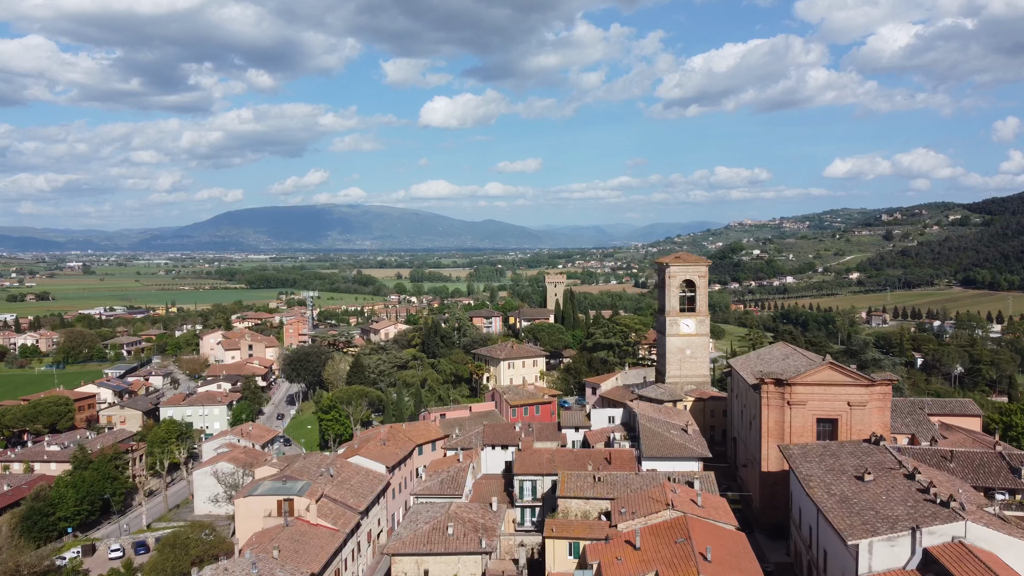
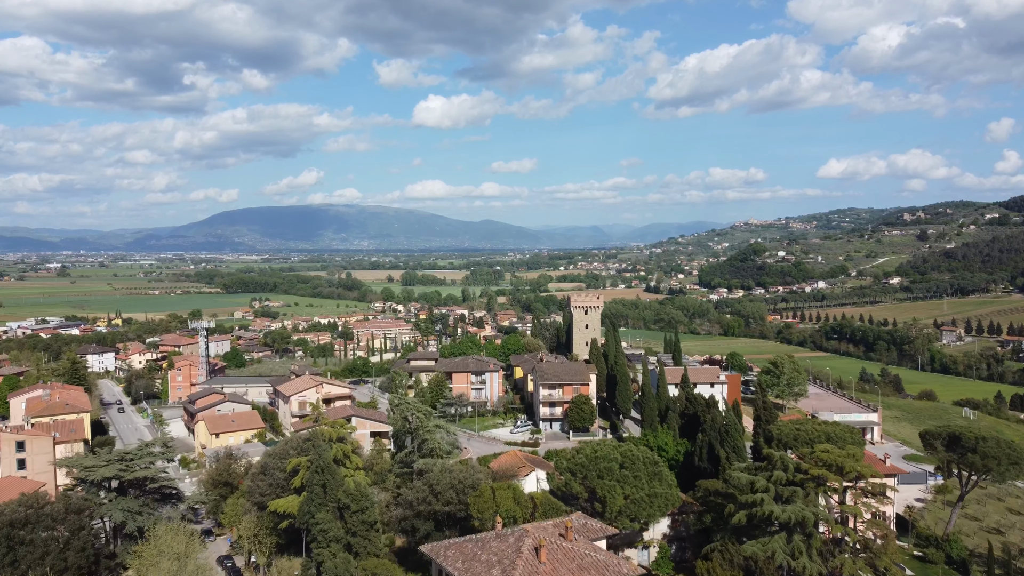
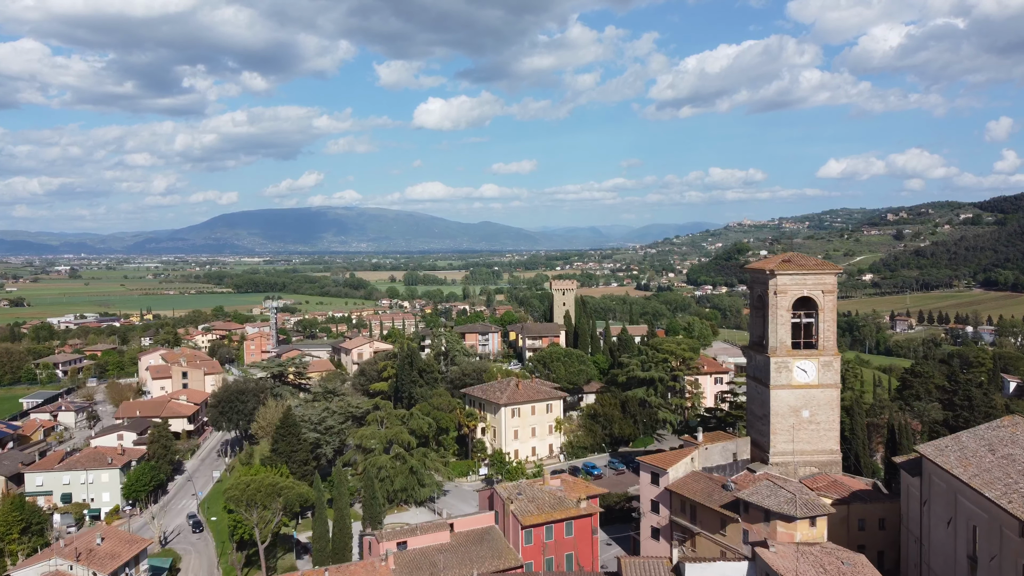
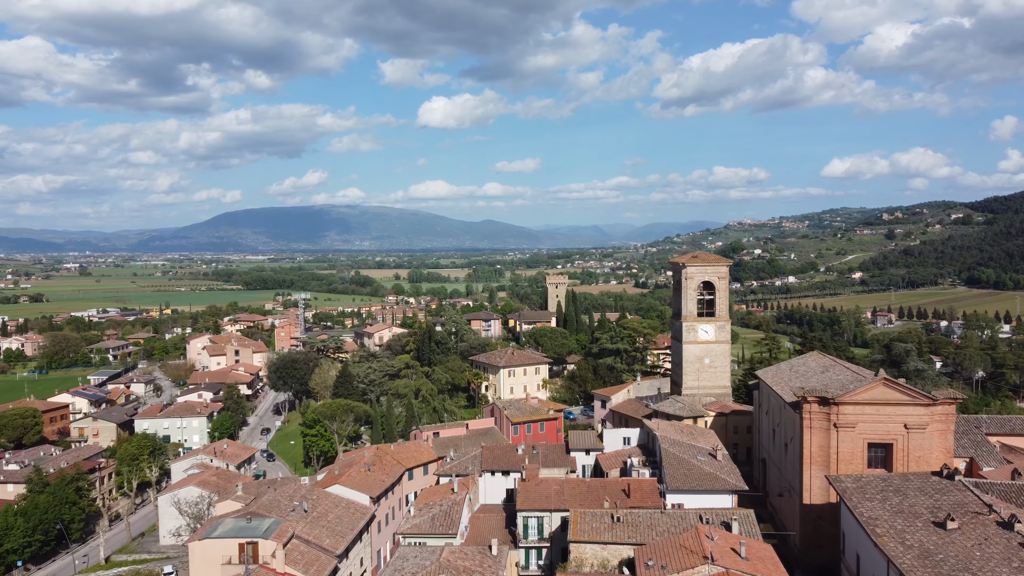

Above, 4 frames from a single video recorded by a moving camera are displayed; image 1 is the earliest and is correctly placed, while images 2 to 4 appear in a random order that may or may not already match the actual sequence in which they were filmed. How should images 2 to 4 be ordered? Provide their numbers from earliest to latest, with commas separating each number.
4, 3, 2
